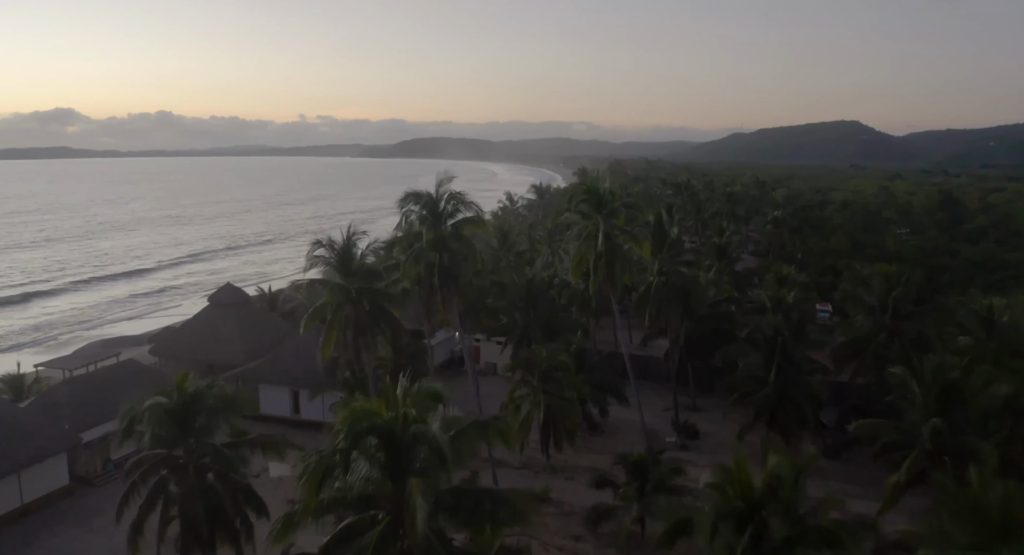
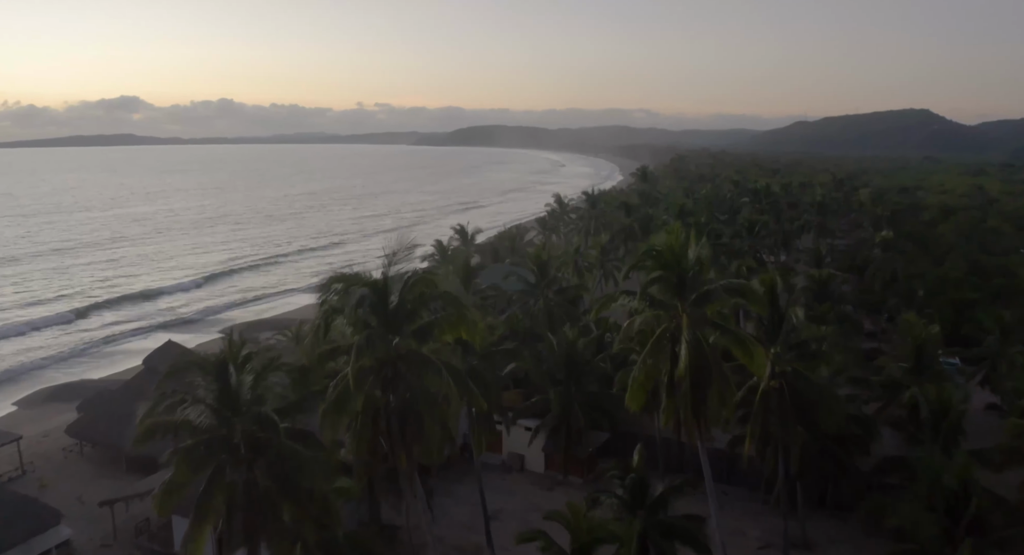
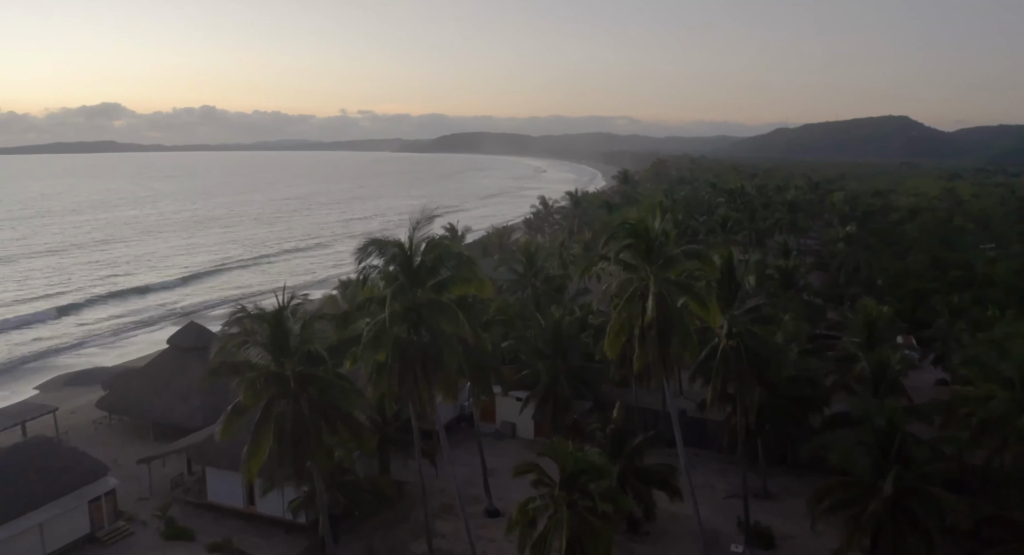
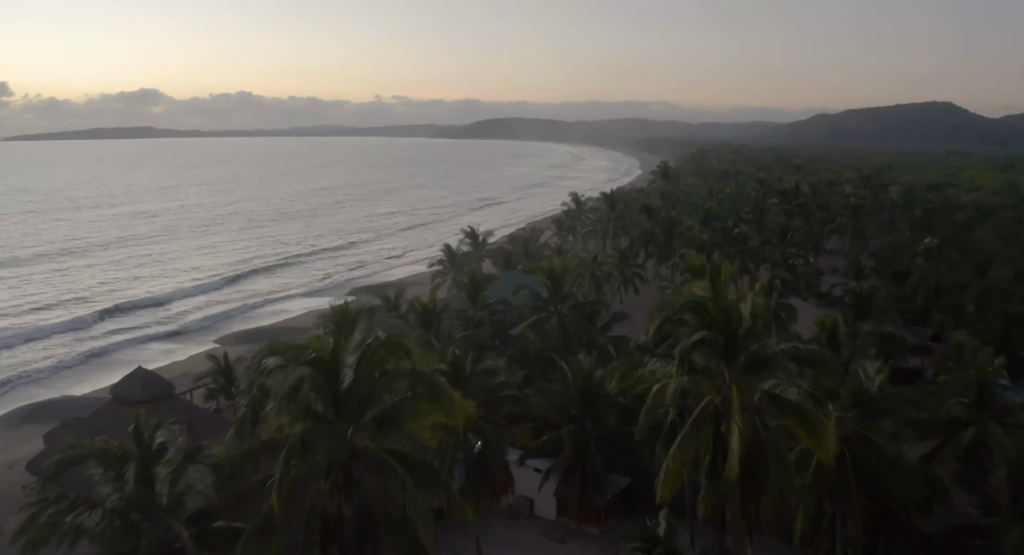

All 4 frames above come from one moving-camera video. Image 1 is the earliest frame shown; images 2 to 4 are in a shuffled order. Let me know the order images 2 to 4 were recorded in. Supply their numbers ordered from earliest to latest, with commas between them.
3, 2, 4
